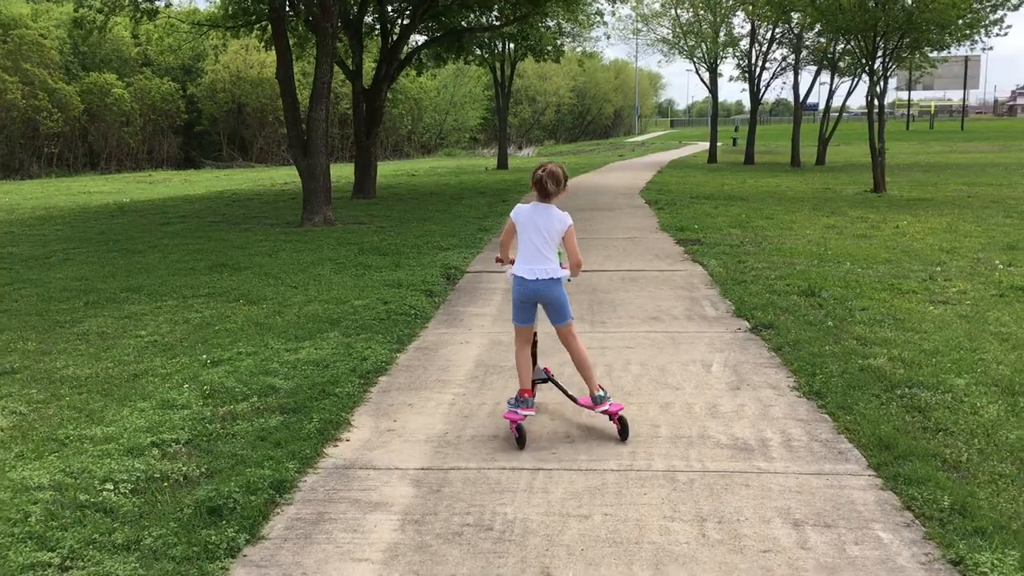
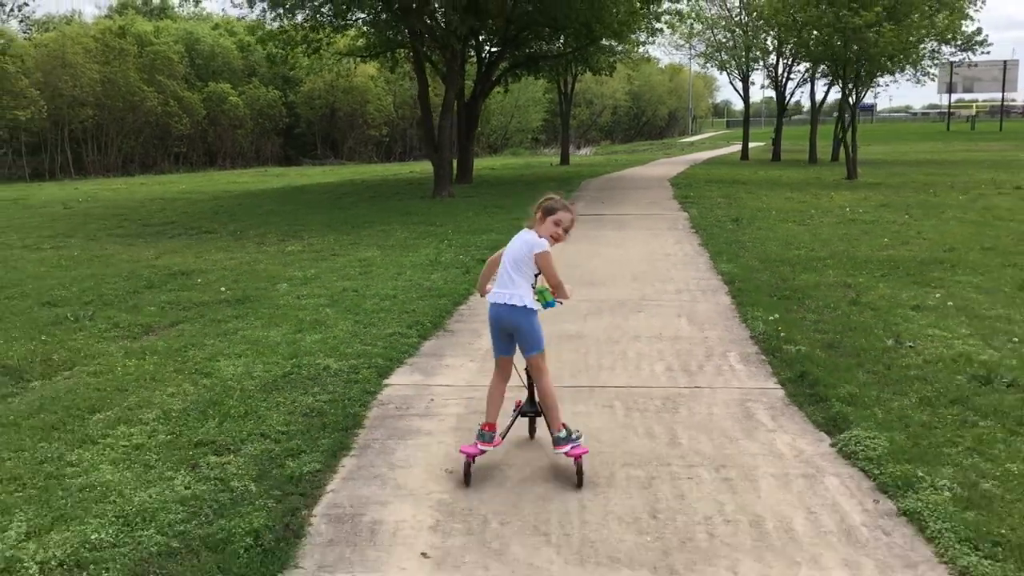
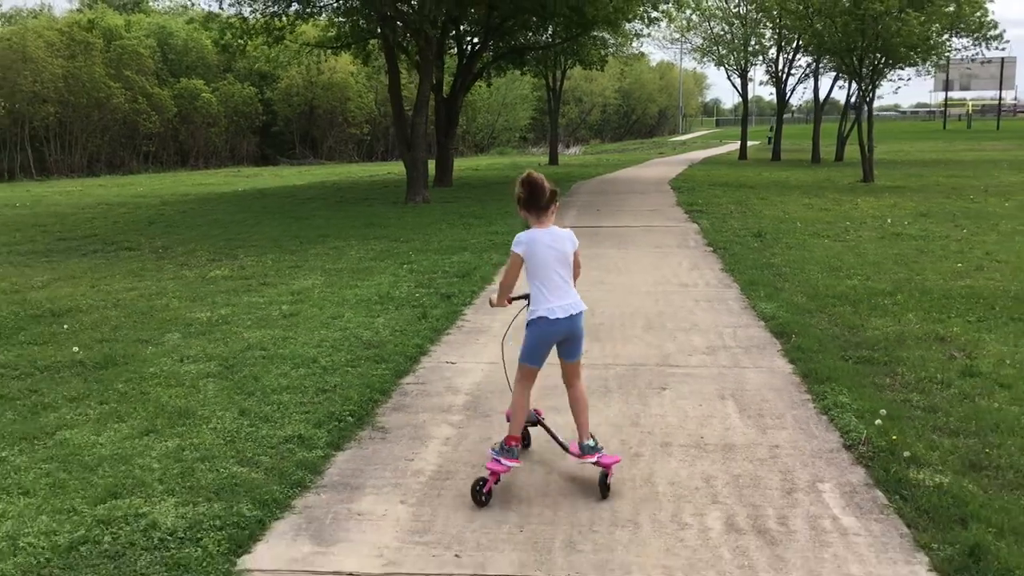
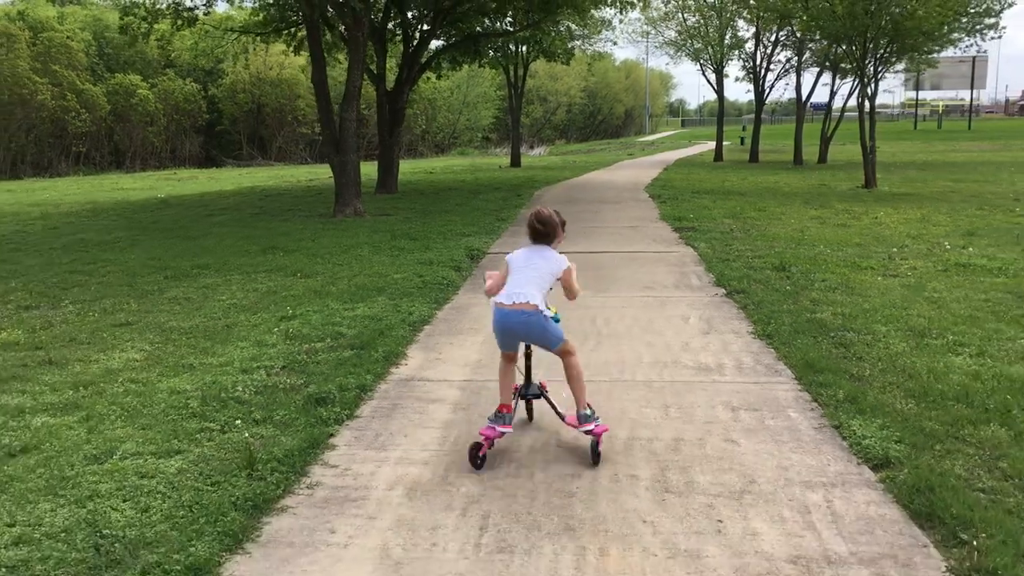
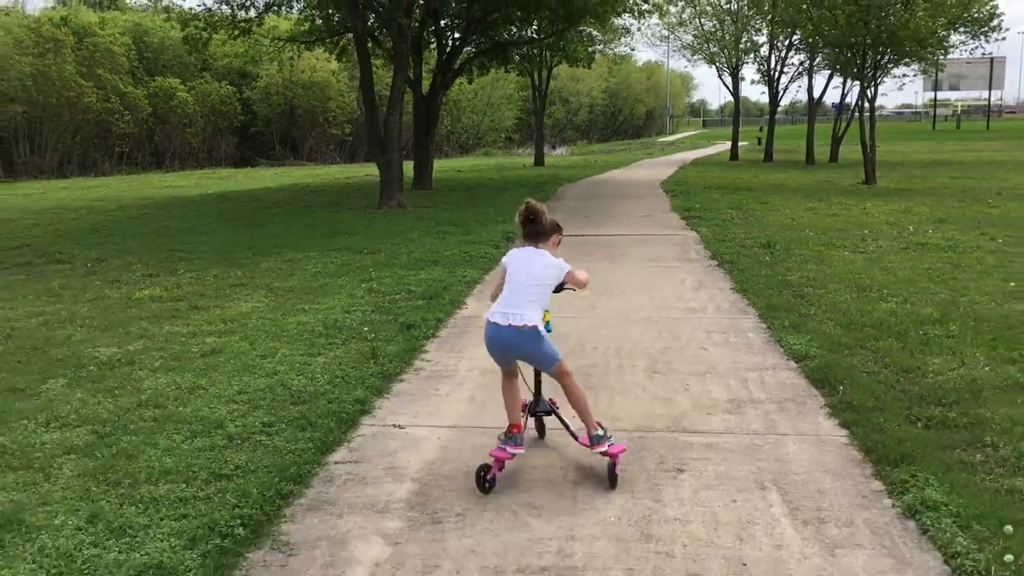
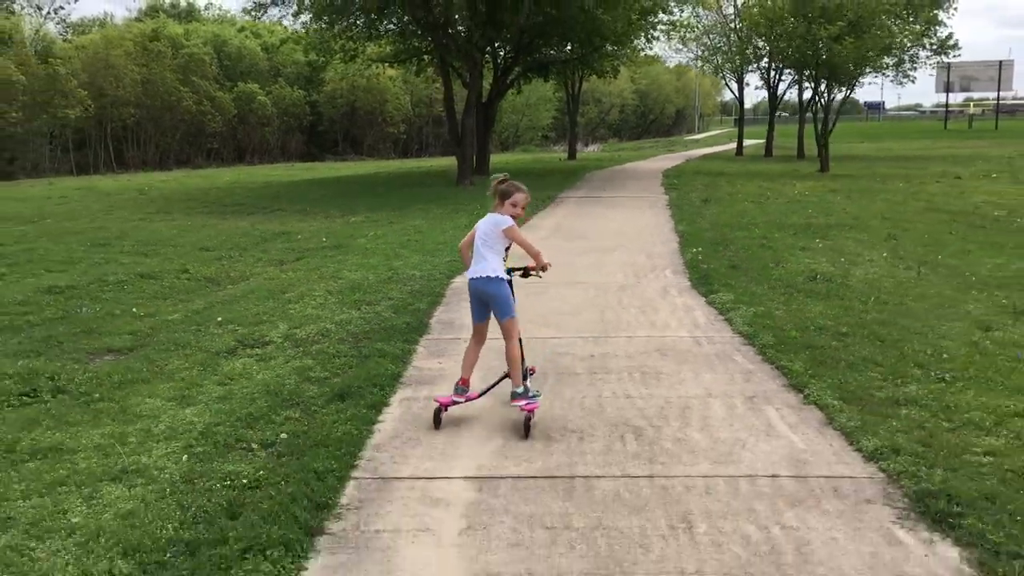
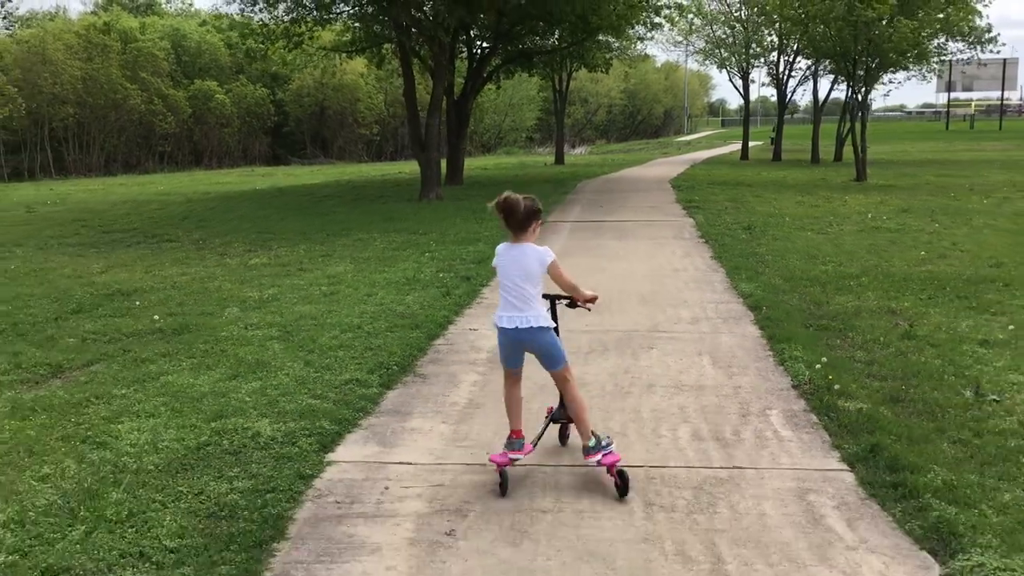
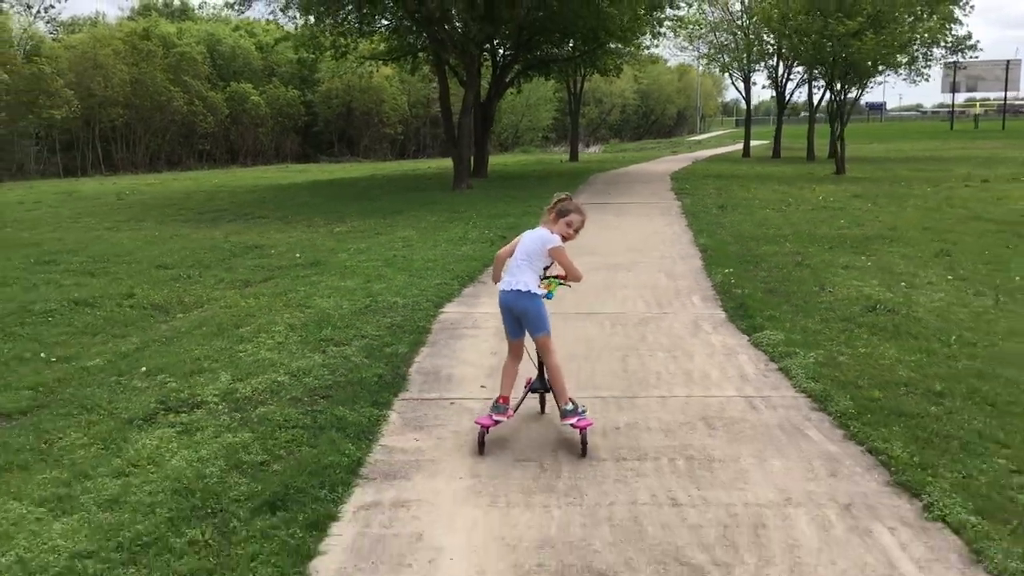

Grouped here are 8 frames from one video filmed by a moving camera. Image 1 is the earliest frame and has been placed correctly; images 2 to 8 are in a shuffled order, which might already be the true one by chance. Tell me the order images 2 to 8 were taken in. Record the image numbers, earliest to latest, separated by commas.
4, 5, 3, 7, 2, 8, 6
